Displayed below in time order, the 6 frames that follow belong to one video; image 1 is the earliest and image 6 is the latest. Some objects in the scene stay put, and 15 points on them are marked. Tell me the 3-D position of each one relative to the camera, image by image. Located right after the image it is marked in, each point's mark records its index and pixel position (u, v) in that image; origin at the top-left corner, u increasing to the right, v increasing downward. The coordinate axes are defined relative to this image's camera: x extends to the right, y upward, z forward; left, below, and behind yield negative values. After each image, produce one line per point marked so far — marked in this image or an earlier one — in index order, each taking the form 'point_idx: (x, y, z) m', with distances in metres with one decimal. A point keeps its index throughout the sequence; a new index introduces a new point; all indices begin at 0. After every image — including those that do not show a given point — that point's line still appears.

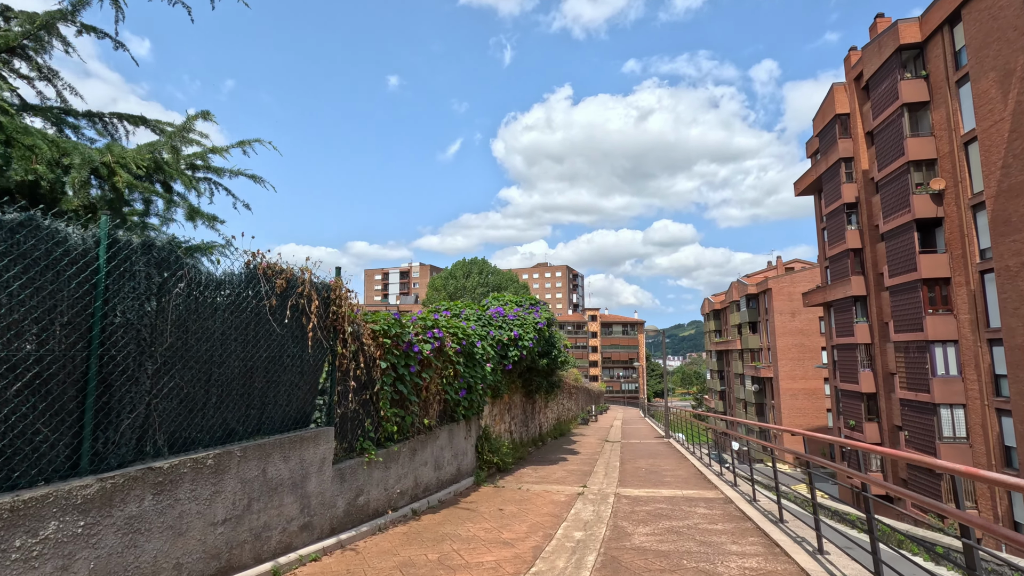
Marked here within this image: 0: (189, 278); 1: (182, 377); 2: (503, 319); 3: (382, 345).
0: (-2.1, +0.1, +3.4) m
1: (-2.1, -0.6, +3.4) m
2: (-0.2, -0.6, +9.9) m
3: (-1.3, -0.6, +5.5) m
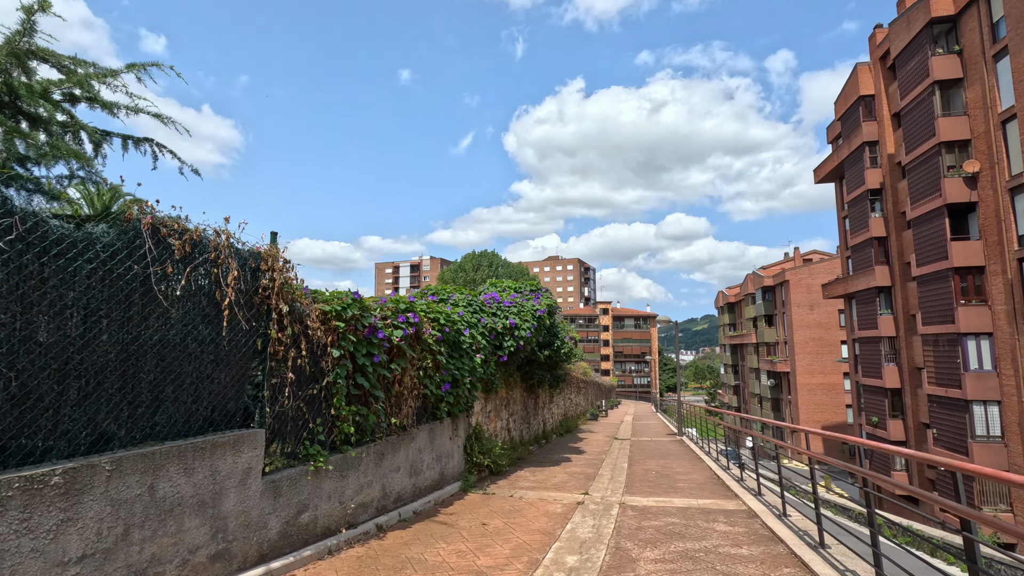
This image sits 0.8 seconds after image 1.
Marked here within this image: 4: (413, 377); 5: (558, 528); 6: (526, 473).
0: (-2.3, +0.3, +2.5) m
1: (-2.4, -0.4, +2.5) m
2: (-0.2, -0.3, +9.0) m
3: (-1.5, -0.4, +4.5) m
4: (-1.1, -1.0, +5.9) m
5: (+0.5, -2.4, +5.4) m
6: (+0.2, -3.1, +8.7) m
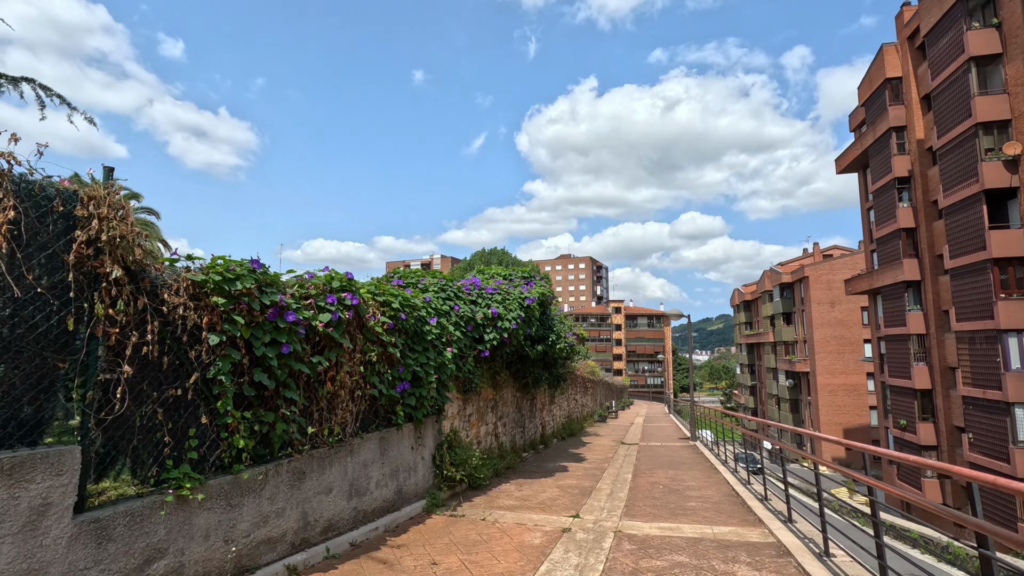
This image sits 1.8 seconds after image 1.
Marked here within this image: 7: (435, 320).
0: (-2.7, +0.5, +1.3) m
1: (-2.8, -0.1, +1.3) m
2: (-0.5, -0.1, +7.7) m
3: (-1.9, -0.1, +3.3) m
4: (-1.4, -0.8, +4.7) m
5: (+0.1, -2.2, +4.1) m
6: (0.0, -2.8, +7.5) m
7: (-0.9, -0.4, +6.3) m
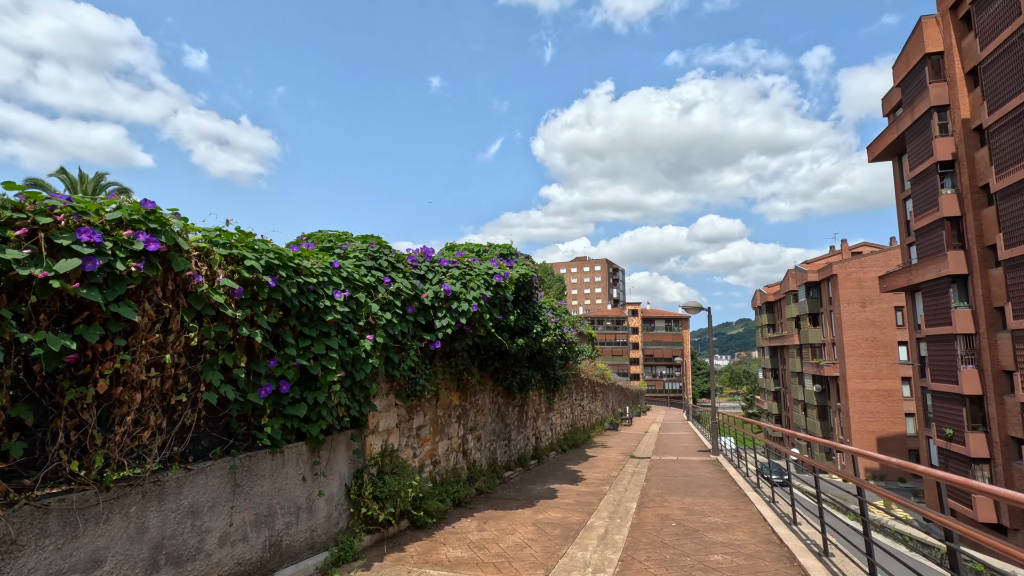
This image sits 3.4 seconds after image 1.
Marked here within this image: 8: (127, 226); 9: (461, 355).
0: (-3.4, +0.9, -0.4) m
1: (-3.4, +0.2, -0.5) m
2: (-0.9, +0.3, +5.9) m
3: (-2.4, +0.2, +1.5) m
4: (-2.0, -0.4, +2.9) m
5: (-0.4, -1.9, +2.2) m
6: (-0.5, -2.5, +5.6) m
7: (-1.4, -0.1, +4.4) m
8: (-2.0, +0.3, +2.8) m
9: (-0.6, -0.8, +6.5) m
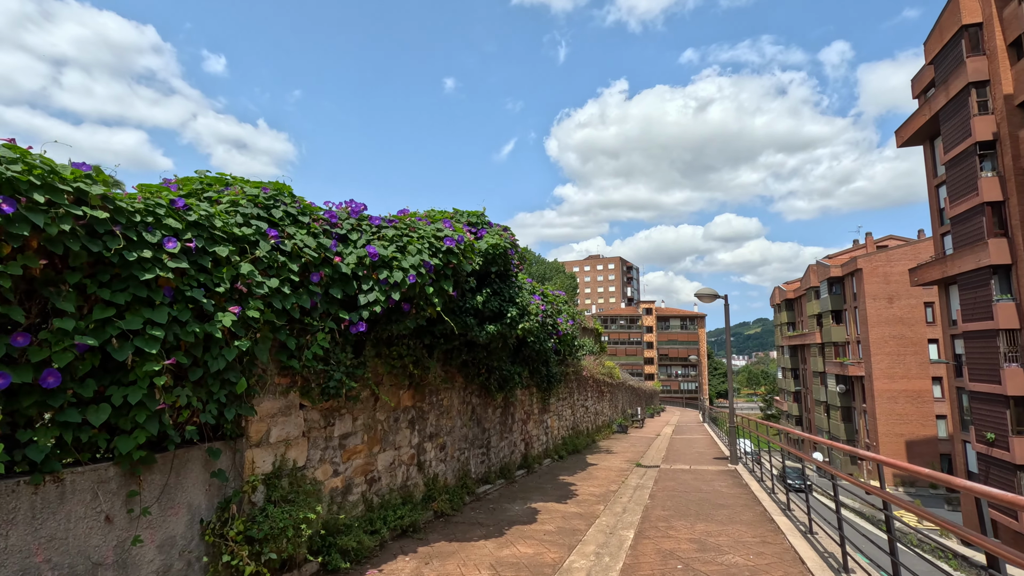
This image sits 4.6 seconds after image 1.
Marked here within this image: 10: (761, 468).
0: (-4.0, +1.2, -1.8) m
1: (-4.0, +0.5, -1.8) m
2: (-1.3, +0.6, +4.5) m
3: (-3.0, +0.5, +0.1) m
4: (-2.5, -0.1, +1.5) m
5: (-0.9, -1.6, +0.8) m
6: (-0.9, -2.2, +4.2) m
7: (-1.8, +0.2, +3.0) m
8: (-2.5, +0.6, +1.4) m
9: (-1.0, -0.5, +5.1) m
10: (+4.6, -3.4, +9.6) m
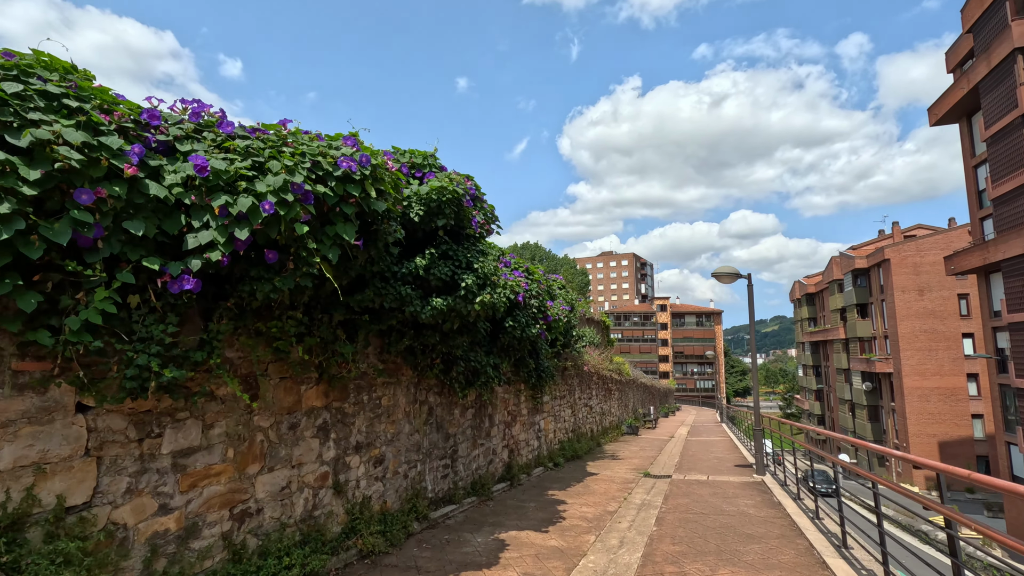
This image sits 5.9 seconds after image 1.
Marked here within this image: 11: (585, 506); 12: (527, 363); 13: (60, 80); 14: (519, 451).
0: (-4.6, +1.5, -3.2) m
1: (-4.6, +0.8, -3.3) m
2: (-1.8, +0.9, +2.9) m
3: (-3.5, +0.8, -1.3) m
4: (-3.0, +0.2, 0.0) m
5: (-1.4, -1.2, -0.7) m
6: (-1.3, -1.9, +2.6) m
7: (-2.3, +0.6, +1.5) m
8: (-3.1, +1.0, -0.1) m
9: (-1.4, -0.2, +3.6) m
10: (+4.3, -3.1, +7.9) m
11: (+1.0, -2.8, +6.8) m
12: (+0.3, -1.2, +8.1) m
13: (-2.2, +1.0, +2.5) m
14: (+0.2, -2.6, +8.6) m
